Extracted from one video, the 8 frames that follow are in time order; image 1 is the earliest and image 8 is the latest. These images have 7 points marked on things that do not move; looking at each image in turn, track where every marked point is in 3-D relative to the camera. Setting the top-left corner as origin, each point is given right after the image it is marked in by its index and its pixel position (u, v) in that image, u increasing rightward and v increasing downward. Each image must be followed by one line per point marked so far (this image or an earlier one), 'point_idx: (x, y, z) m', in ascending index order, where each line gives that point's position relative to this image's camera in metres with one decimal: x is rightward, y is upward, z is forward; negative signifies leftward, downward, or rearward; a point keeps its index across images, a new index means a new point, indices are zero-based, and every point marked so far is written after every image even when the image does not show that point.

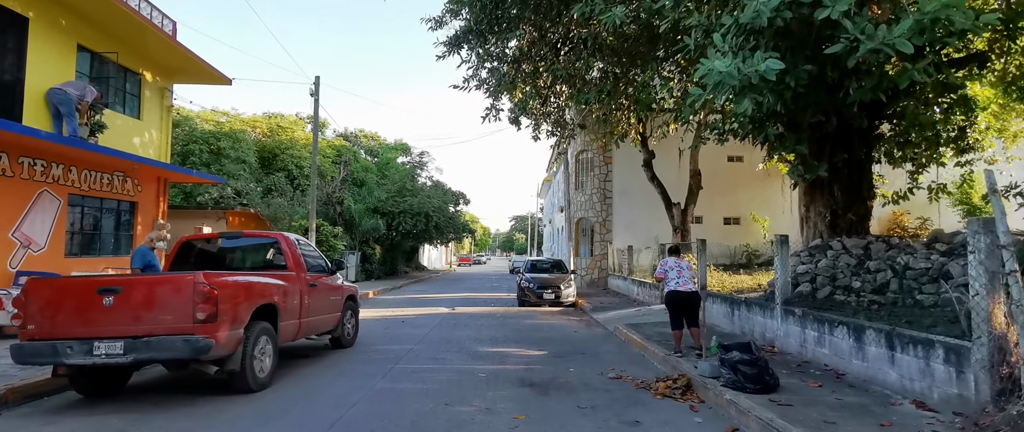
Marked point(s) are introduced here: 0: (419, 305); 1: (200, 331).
0: (-3.1, -3.0, +19.0) m
1: (-3.1, -1.2, +5.6) m
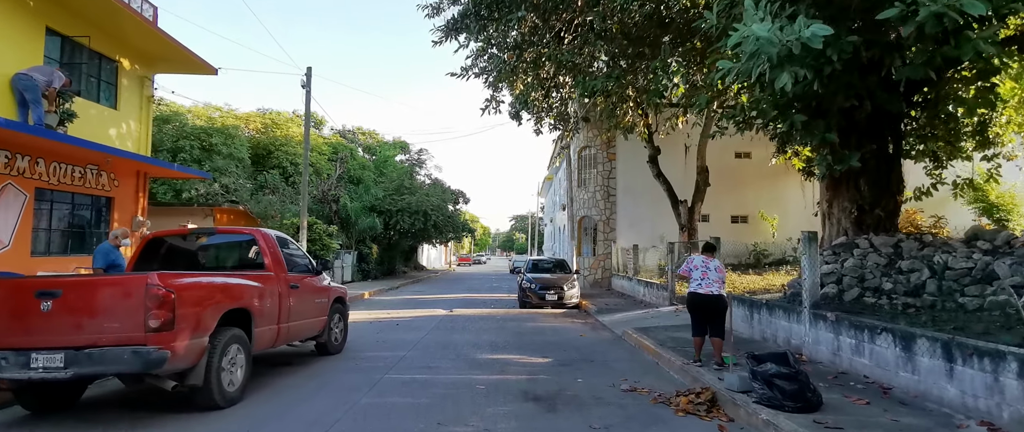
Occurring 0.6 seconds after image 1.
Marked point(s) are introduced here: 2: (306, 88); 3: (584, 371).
0: (-3.1, -2.9, +18.2) m
1: (-3.1, -1.1, +4.9) m
2: (-5.9, +3.7, +16.1) m
3: (+1.0, -2.1, +7.8) m
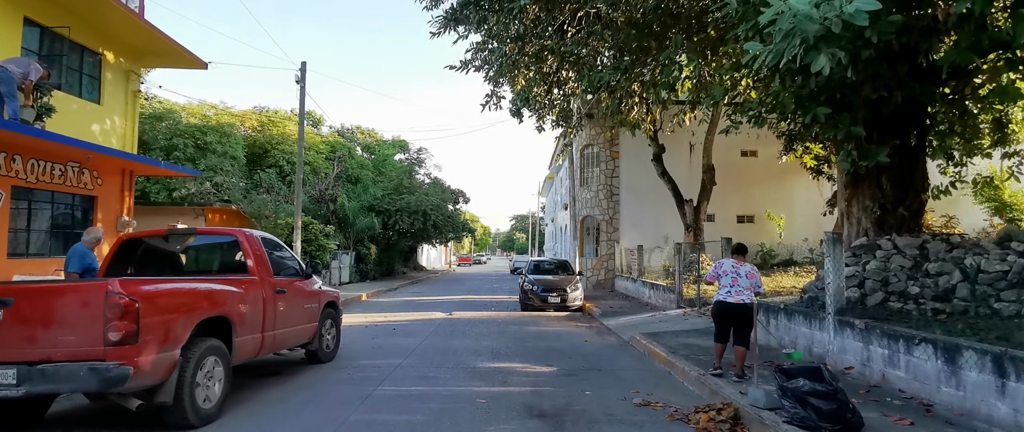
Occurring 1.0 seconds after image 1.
0: (-3.0, -2.9, +17.7) m
1: (-3.1, -1.1, +4.4) m
2: (-5.8, +3.7, +15.6) m
3: (+1.0, -2.1, +7.3) m
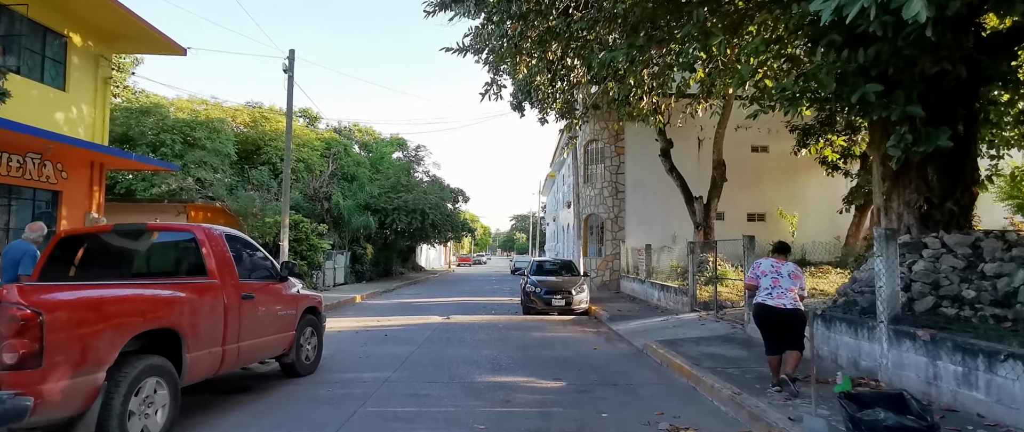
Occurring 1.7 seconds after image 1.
0: (-3.0, -2.8, +16.7) m
1: (-3.0, -1.0, +3.4) m
2: (-5.8, +3.7, +14.7) m
3: (+1.1, -2.1, +6.3) m
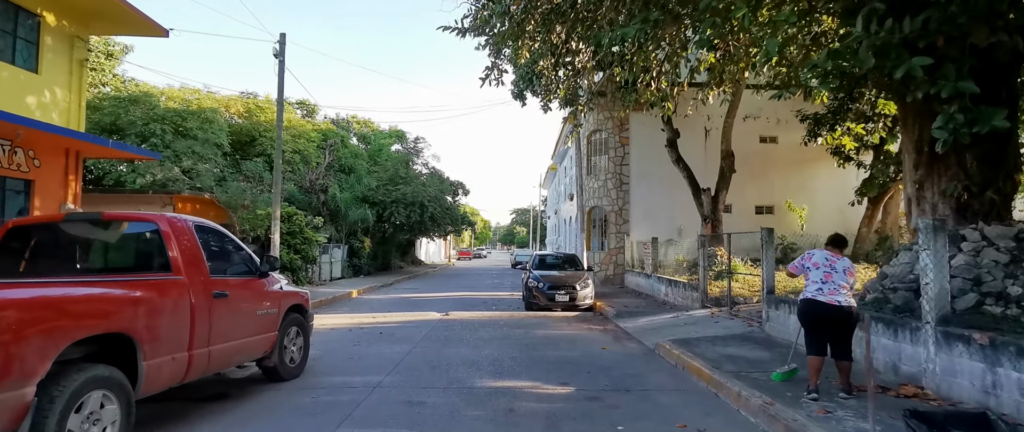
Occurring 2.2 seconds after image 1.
0: (-3.0, -2.6, +16.1) m
1: (-3.0, -0.9, +2.8) m
2: (-5.8, +3.9, +14.0) m
3: (+1.1, -1.9, +5.7) m
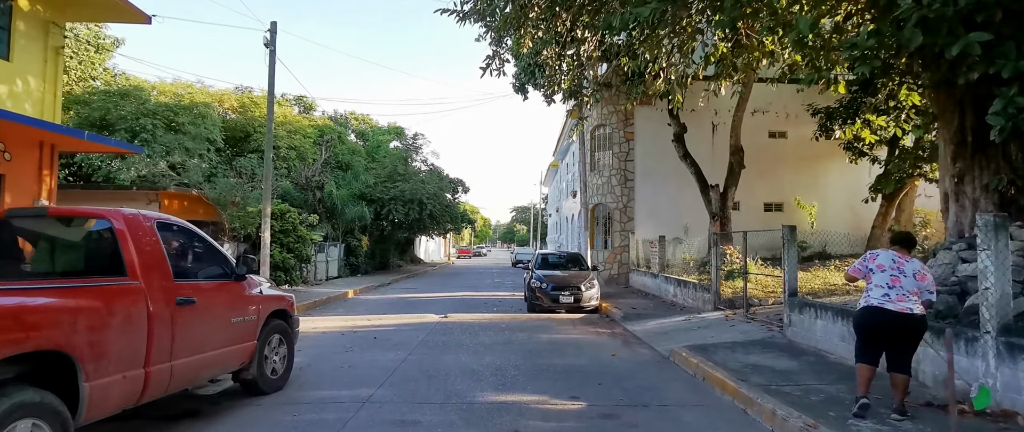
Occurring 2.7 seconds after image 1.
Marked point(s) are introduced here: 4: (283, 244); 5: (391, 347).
0: (-2.9, -2.5, +15.5) m
1: (-2.9, -0.9, +2.2) m
2: (-5.7, +4.0, +13.4) m
3: (+1.2, -1.9, +5.1) m
4: (-6.6, -0.8, +16.3) m
5: (-1.9, -2.1, +8.8) m
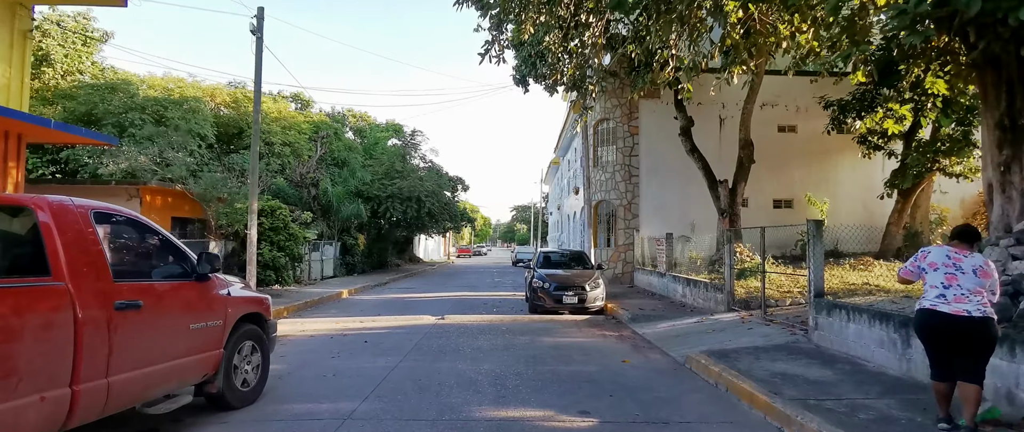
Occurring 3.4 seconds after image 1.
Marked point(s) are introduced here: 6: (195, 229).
0: (-2.9, -2.4, +14.8) m
1: (-2.9, -0.8, +1.5) m
2: (-5.7, +4.1, +12.7) m
3: (+1.2, -1.8, +4.4) m
4: (-6.6, -0.7, +15.6) m
5: (-1.9, -2.0, +8.1) m
6: (-8.3, -0.3, +14.9) m
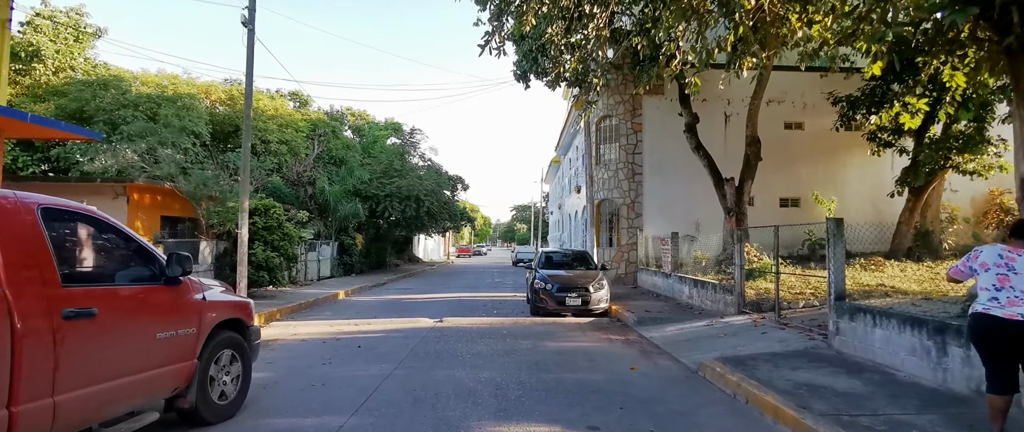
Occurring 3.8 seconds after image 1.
0: (-2.9, -2.4, +14.4) m
1: (-2.9, -0.8, +1.0) m
2: (-5.7, +4.1, +12.2) m
3: (+1.2, -1.8, +3.9) m
4: (-6.6, -0.7, +15.2) m
5: (-1.9, -1.9, +7.7) m
6: (-8.3, -0.3, +14.4) m
